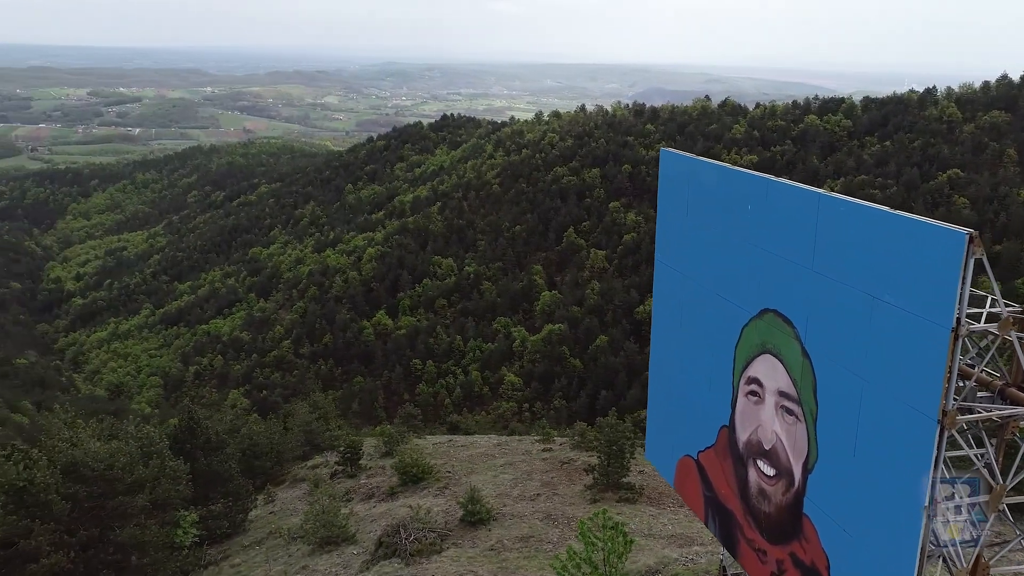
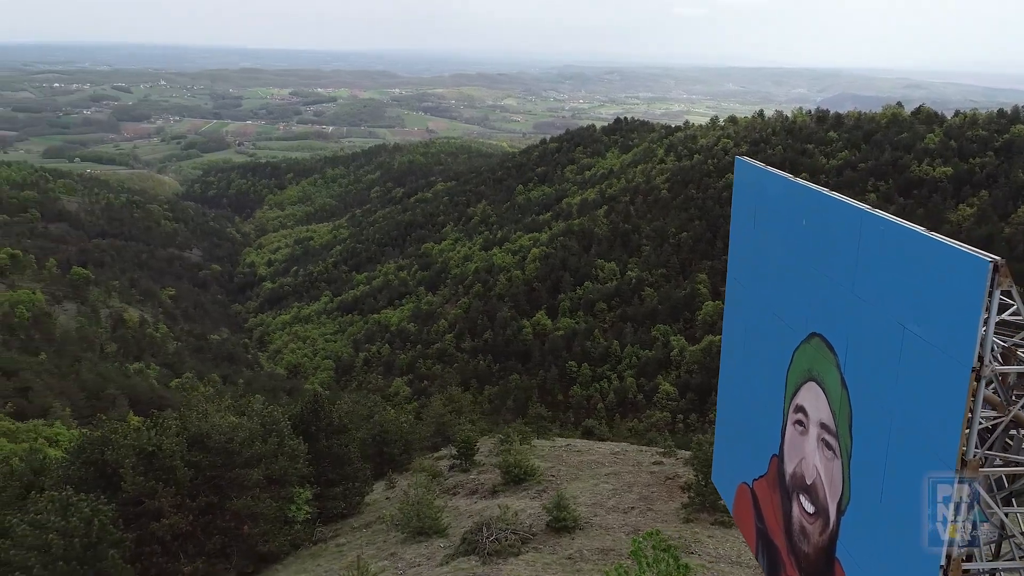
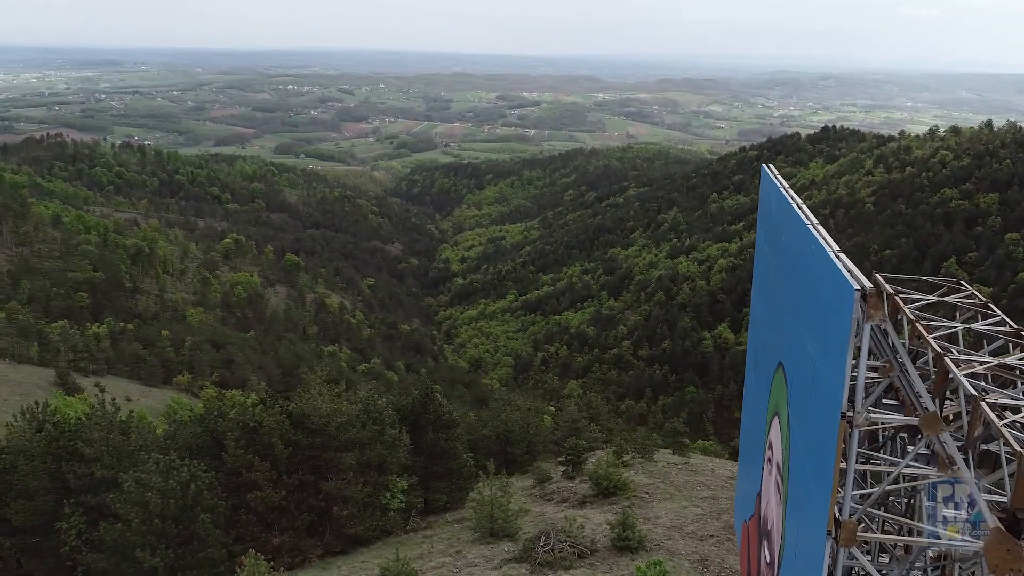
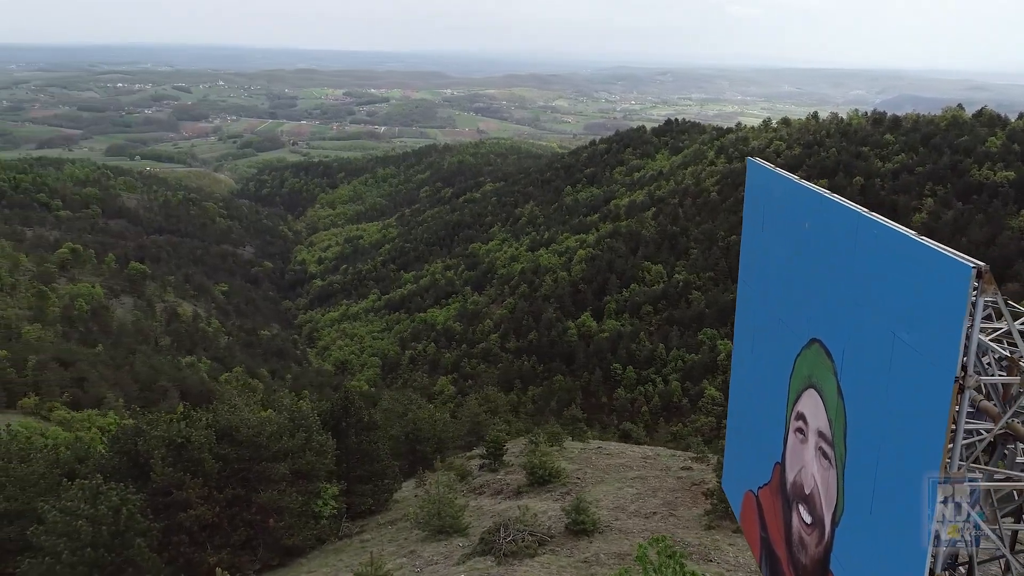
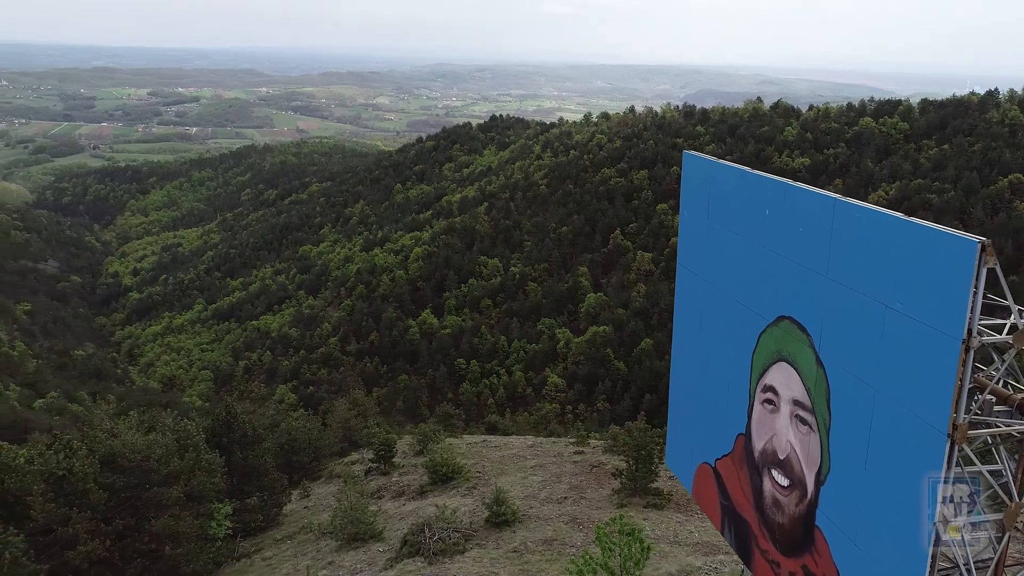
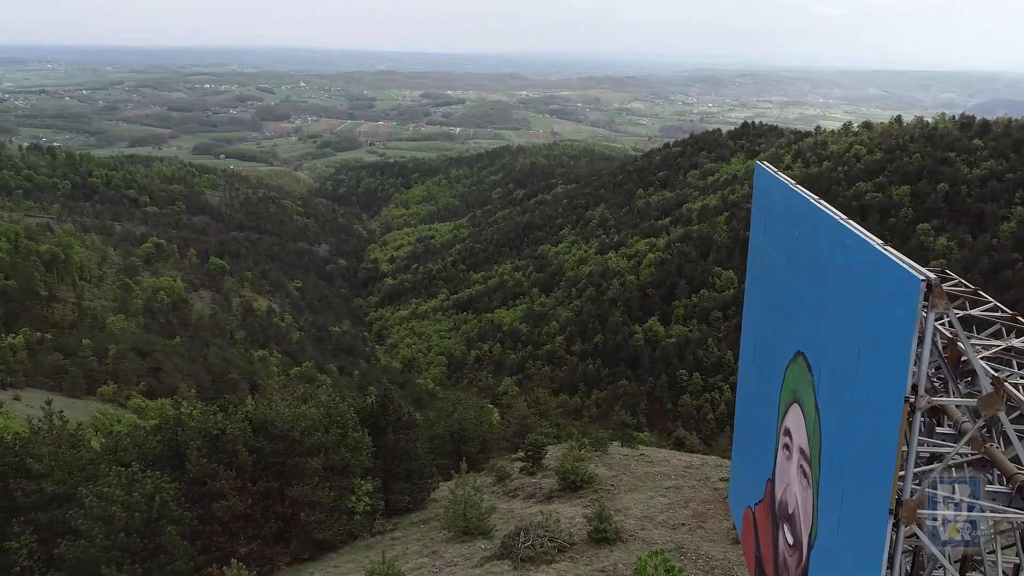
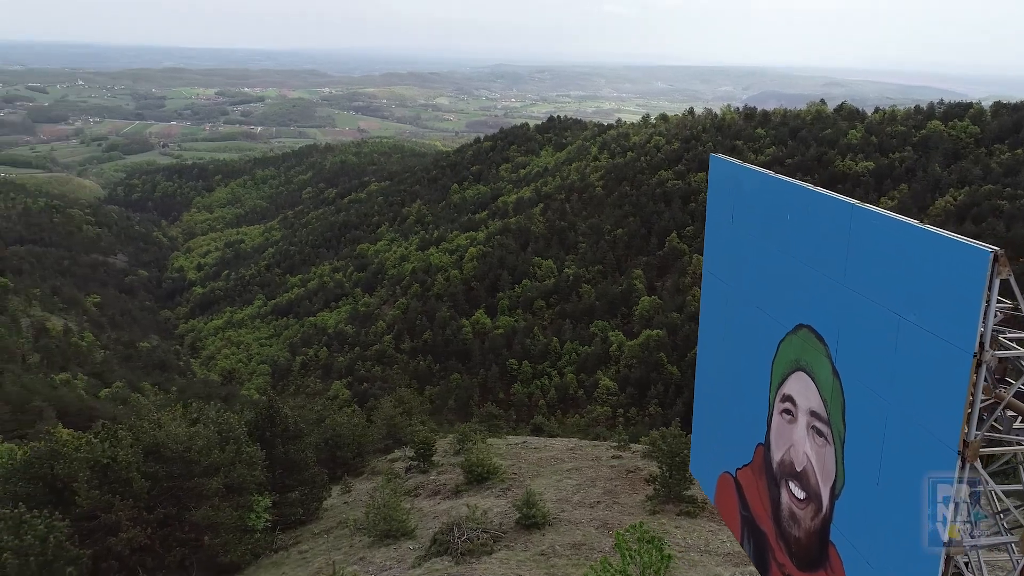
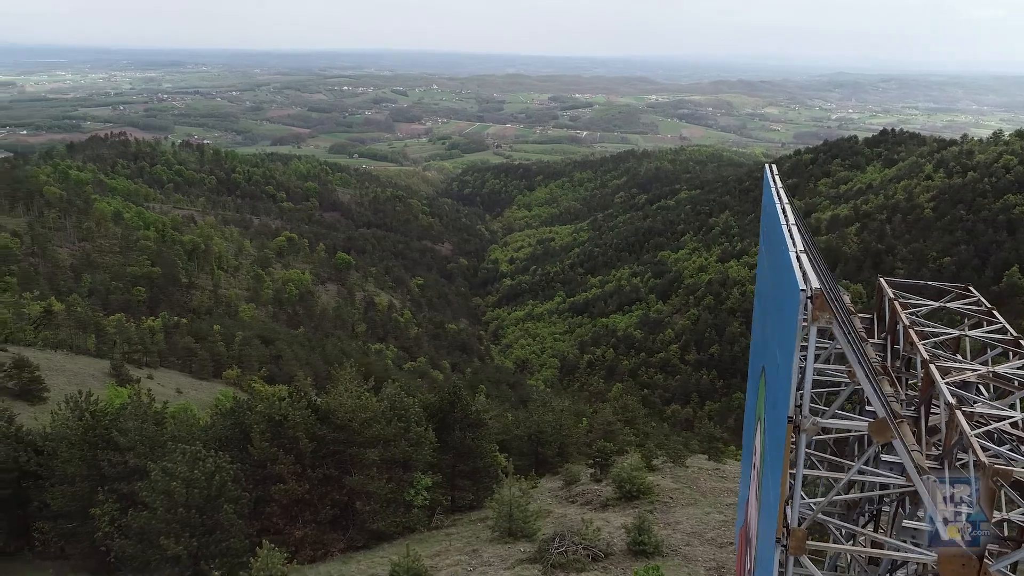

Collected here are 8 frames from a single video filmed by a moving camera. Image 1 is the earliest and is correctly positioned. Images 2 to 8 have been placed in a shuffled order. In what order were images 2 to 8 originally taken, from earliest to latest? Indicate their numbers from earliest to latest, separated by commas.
5, 7, 2, 4, 6, 3, 8
